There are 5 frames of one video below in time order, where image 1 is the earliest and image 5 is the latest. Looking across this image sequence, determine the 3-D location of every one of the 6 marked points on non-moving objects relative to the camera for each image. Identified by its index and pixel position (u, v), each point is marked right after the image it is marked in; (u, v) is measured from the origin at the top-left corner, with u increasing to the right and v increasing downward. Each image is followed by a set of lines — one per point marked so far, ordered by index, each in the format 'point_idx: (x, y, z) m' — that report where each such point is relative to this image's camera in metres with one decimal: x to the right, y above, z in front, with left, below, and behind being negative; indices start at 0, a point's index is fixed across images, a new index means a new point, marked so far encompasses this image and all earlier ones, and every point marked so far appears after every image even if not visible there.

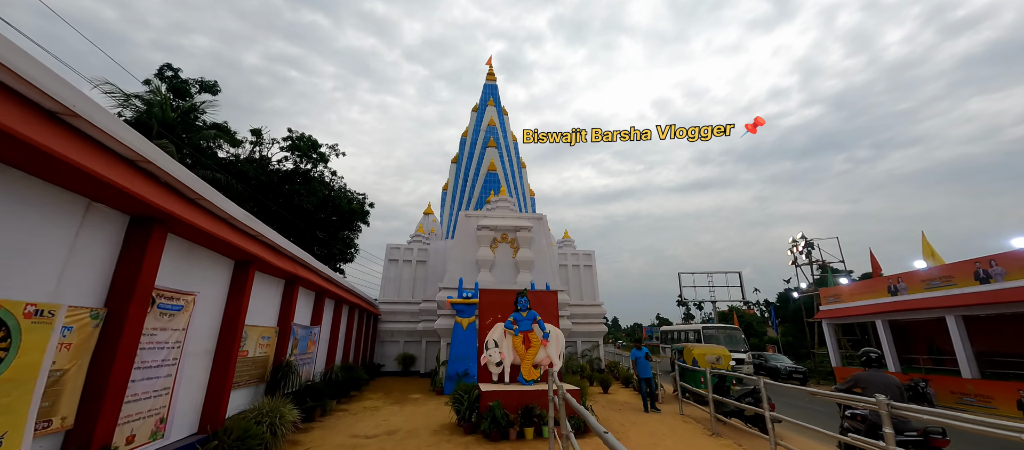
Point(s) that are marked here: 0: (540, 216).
0: (+0.9, +0.3, +11.5) m
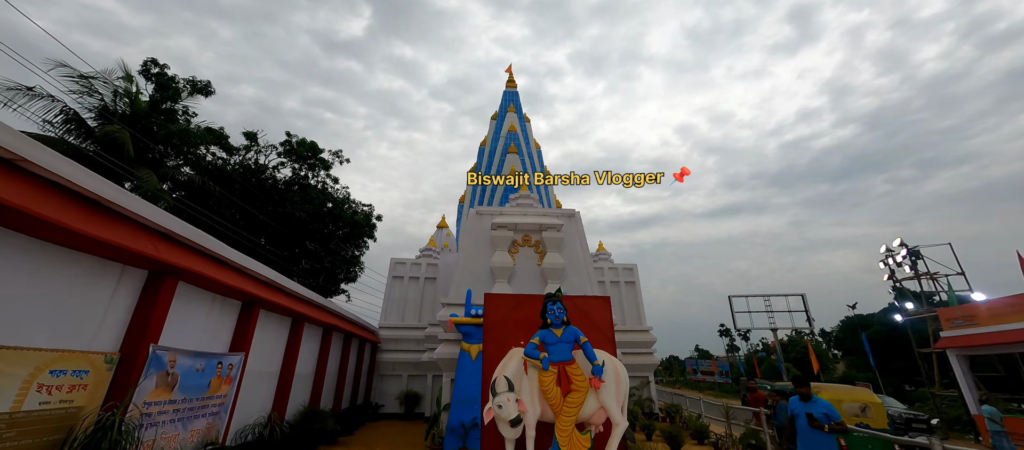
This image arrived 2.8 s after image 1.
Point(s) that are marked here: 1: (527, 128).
0: (+1.5, +0.3, +9.1) m
1: (+0.8, +5.0, +19.7) m
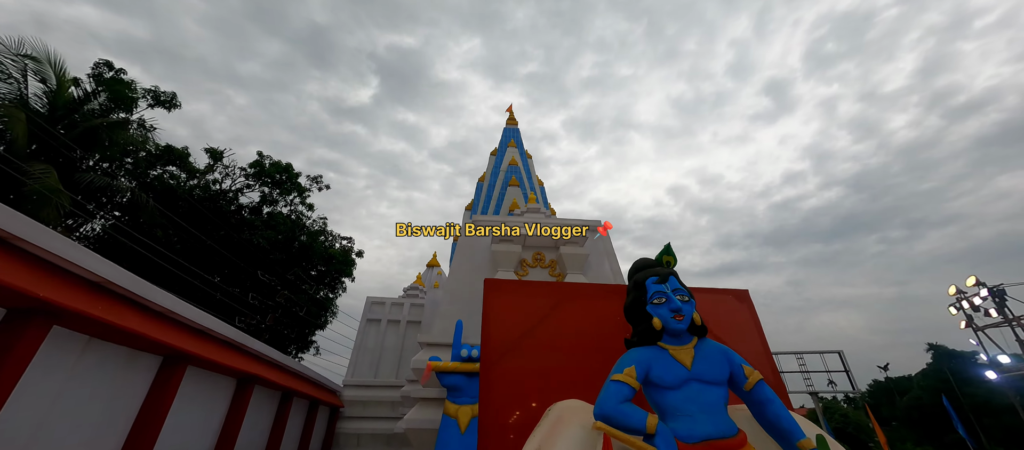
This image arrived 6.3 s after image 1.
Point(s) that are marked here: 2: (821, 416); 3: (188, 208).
0: (+1.6, 0.0, +7.0) m
1: (+0.8, +3.0, +18.2) m
2: (+15.5, -9.5, +18.6) m
3: (-8.8, +0.4, +10.3) m
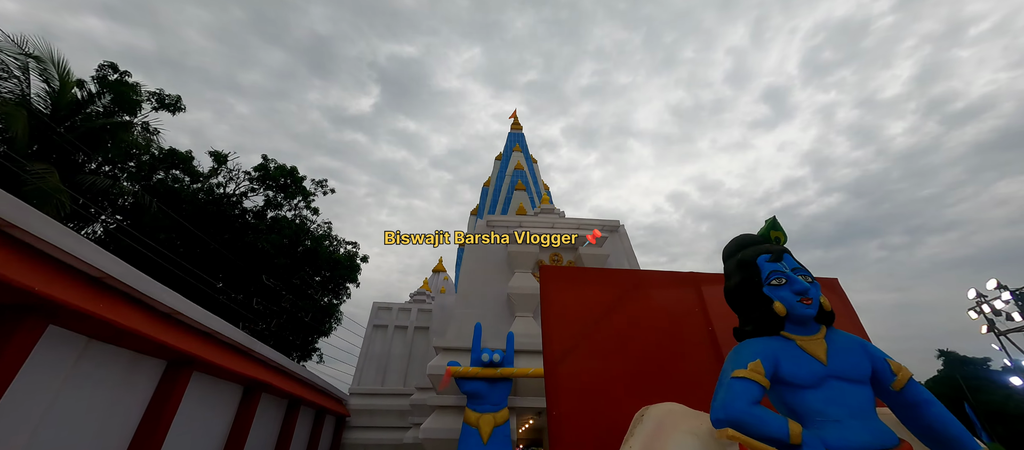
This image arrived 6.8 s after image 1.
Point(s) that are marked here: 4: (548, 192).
0: (+1.9, 0.0, +6.8) m
1: (+1.1, +2.8, +18.1) m
2: (+15.8, -9.7, +18.2) m
3: (-8.5, +0.3, +10.1) m
4: (+1.6, +1.5, +17.0) m
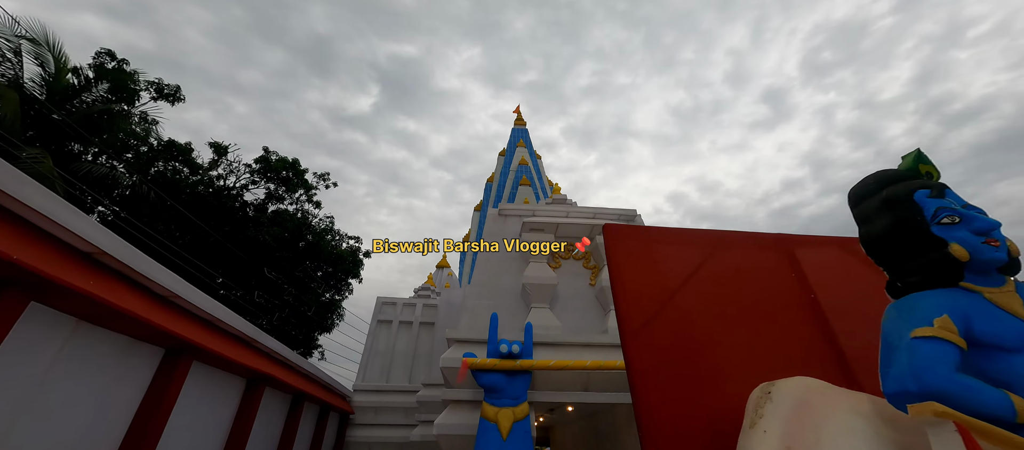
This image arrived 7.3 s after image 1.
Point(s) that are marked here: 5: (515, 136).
0: (+2.1, +0.2, +6.5) m
1: (+1.3, +3.0, +17.8) m
2: (+16.0, -9.6, +18.0) m
3: (-8.3, +0.5, +9.8) m
4: (+1.8, +1.7, +16.7) m
5: (+0.1, +4.8, +19.8) m
